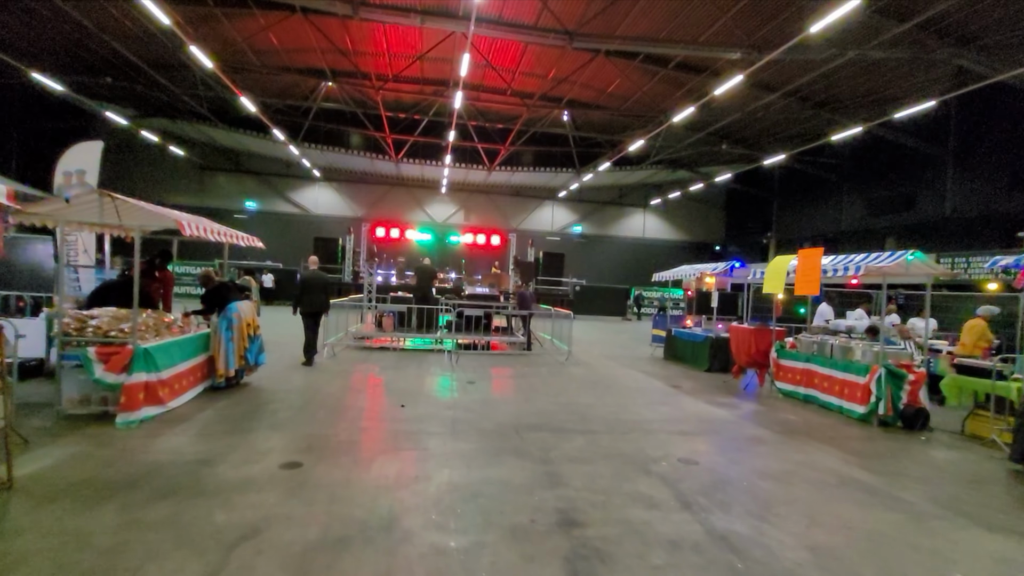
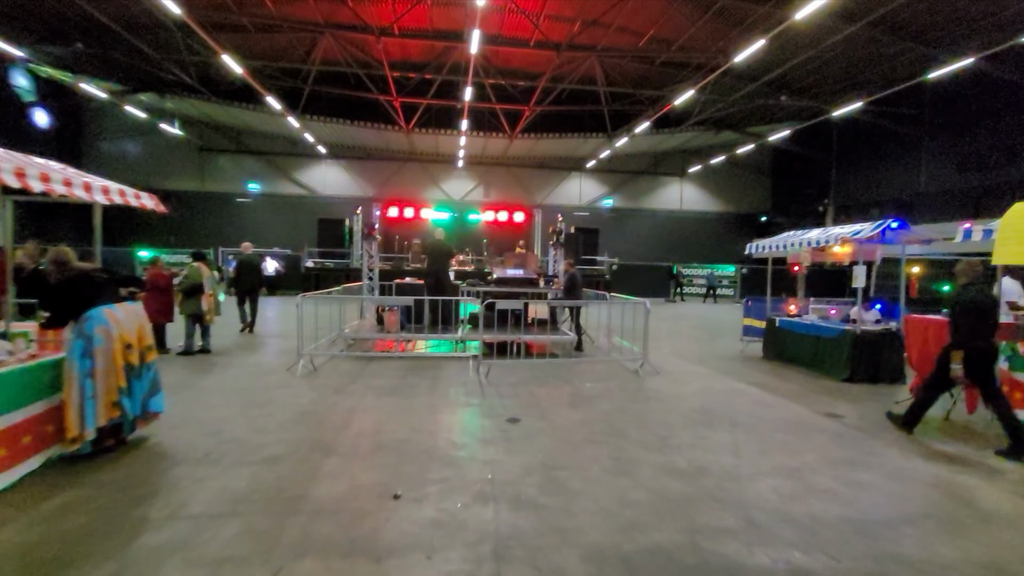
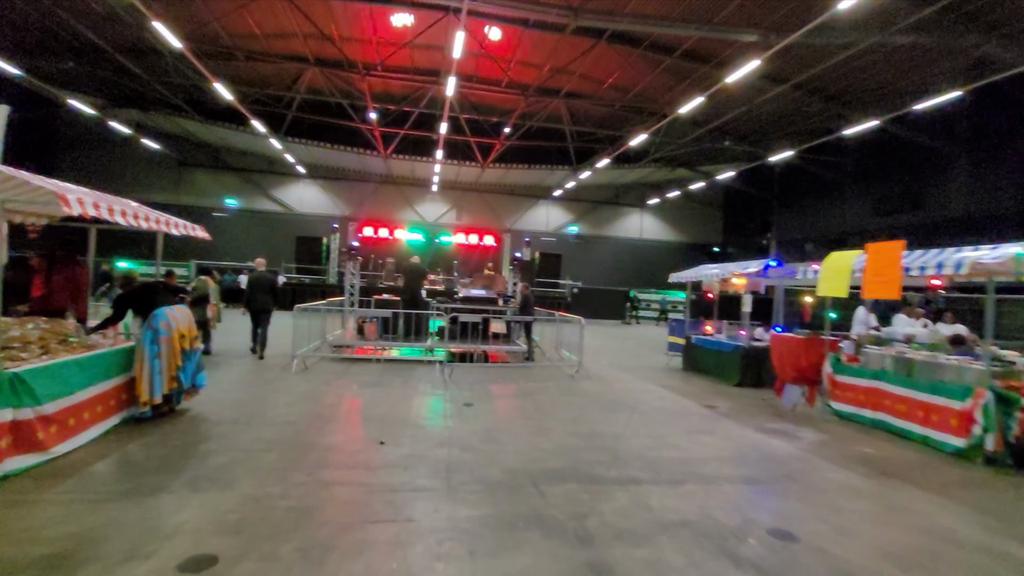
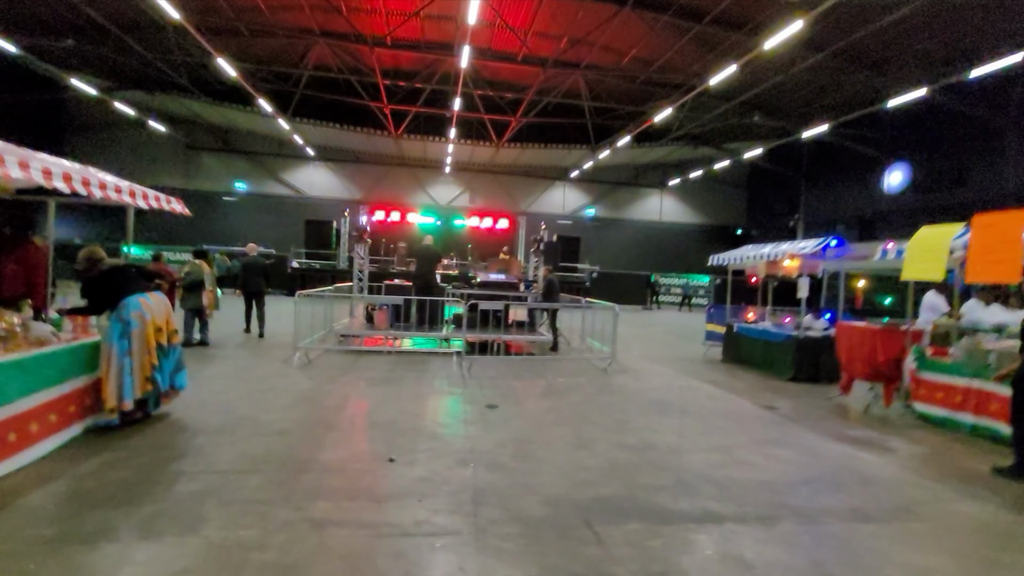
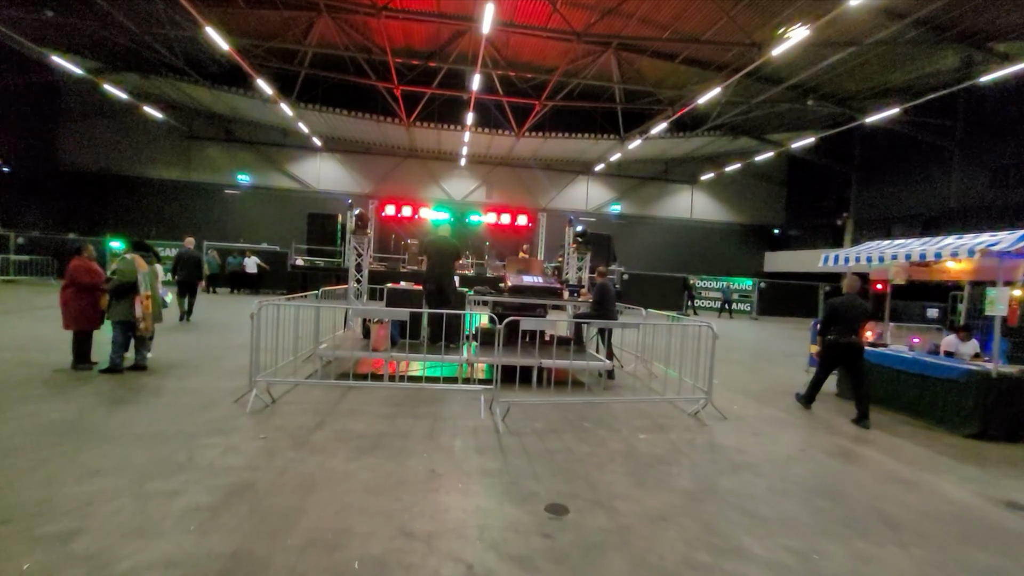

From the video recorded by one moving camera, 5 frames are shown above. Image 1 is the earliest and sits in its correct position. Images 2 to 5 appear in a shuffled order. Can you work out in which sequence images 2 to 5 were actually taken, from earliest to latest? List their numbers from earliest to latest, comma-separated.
3, 4, 2, 5
